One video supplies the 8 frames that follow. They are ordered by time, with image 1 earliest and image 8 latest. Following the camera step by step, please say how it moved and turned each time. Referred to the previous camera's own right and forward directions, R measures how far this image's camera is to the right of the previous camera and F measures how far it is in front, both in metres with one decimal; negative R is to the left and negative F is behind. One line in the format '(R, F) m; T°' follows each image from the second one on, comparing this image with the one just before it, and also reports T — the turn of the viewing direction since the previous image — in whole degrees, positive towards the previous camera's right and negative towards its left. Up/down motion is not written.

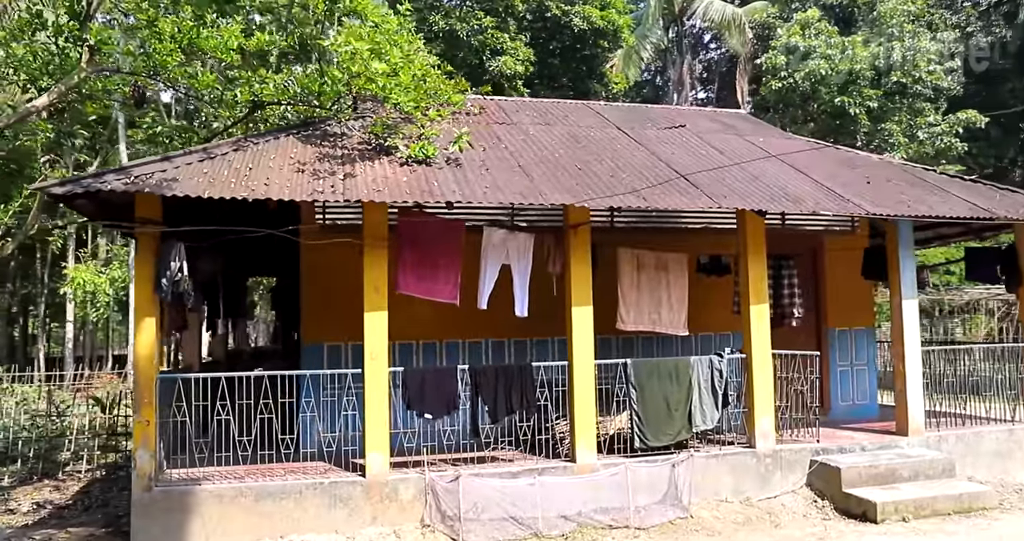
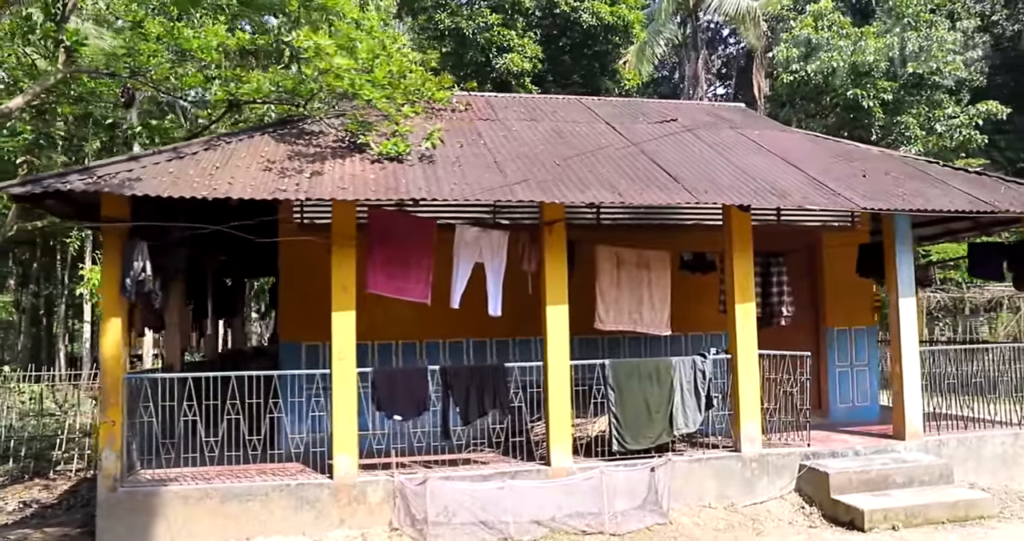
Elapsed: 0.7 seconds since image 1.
(+0.6, +0.2) m; -2°
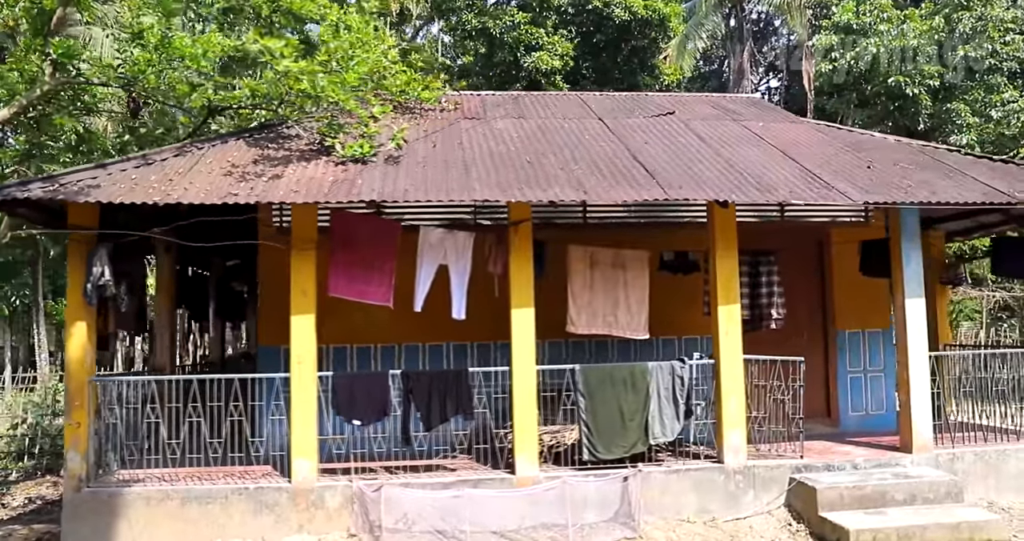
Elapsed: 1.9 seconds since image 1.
(+1.1, +0.3) m; -6°
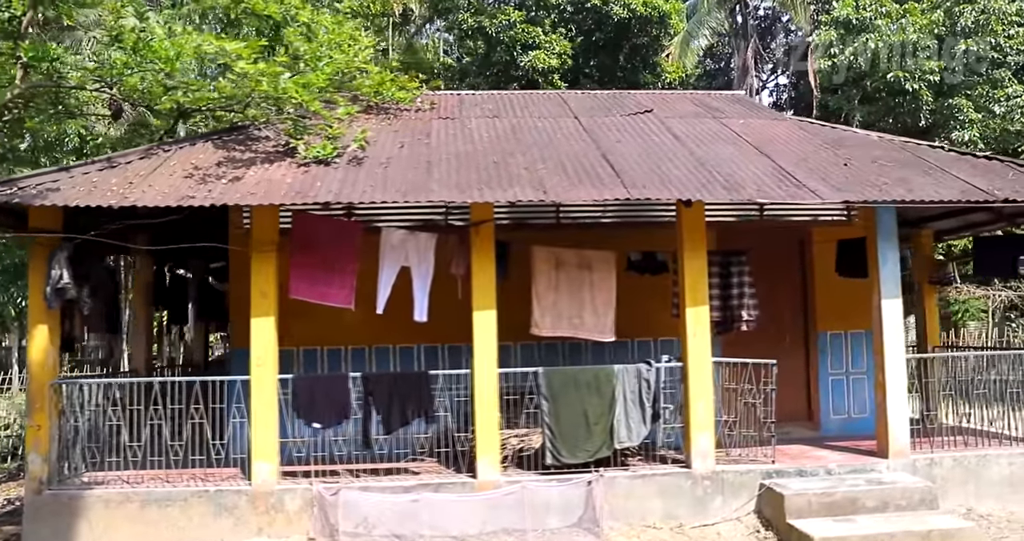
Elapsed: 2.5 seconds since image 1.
(+0.6, +0.1) m; -2°
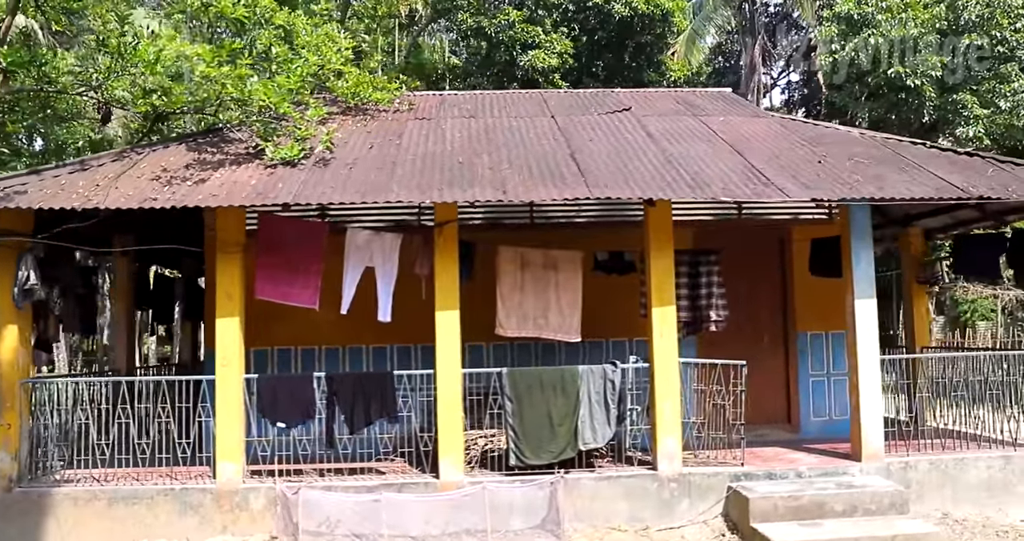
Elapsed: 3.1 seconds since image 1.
(+0.6, 0.0) m; -2°
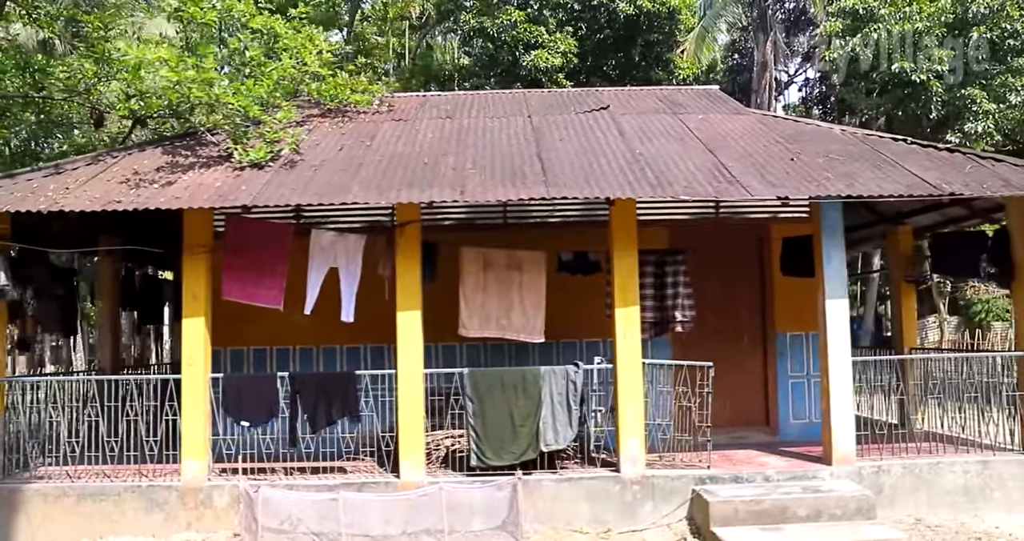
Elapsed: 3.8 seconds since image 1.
(+0.7, 0.0) m; -3°
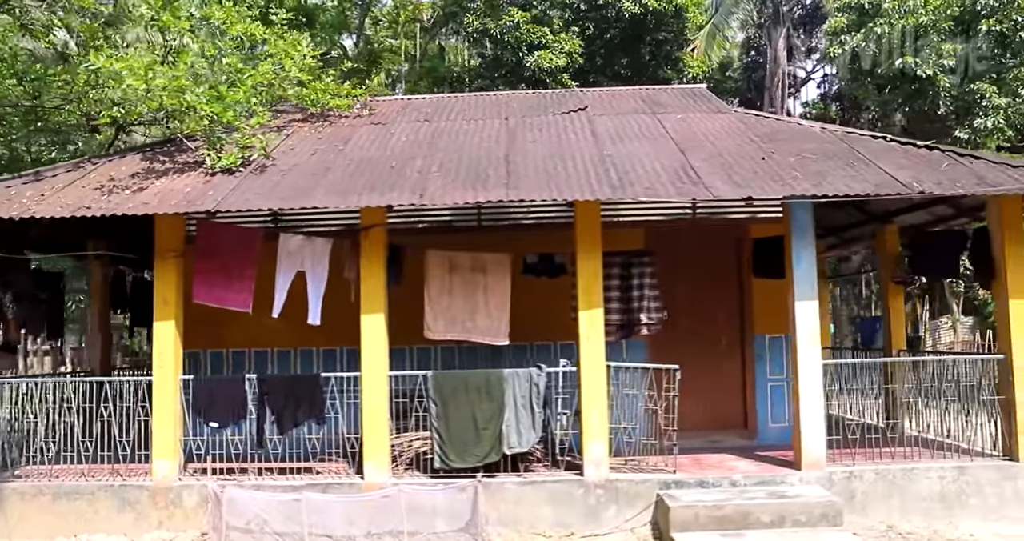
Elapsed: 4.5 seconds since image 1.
(+0.7, 0.0) m; -3°
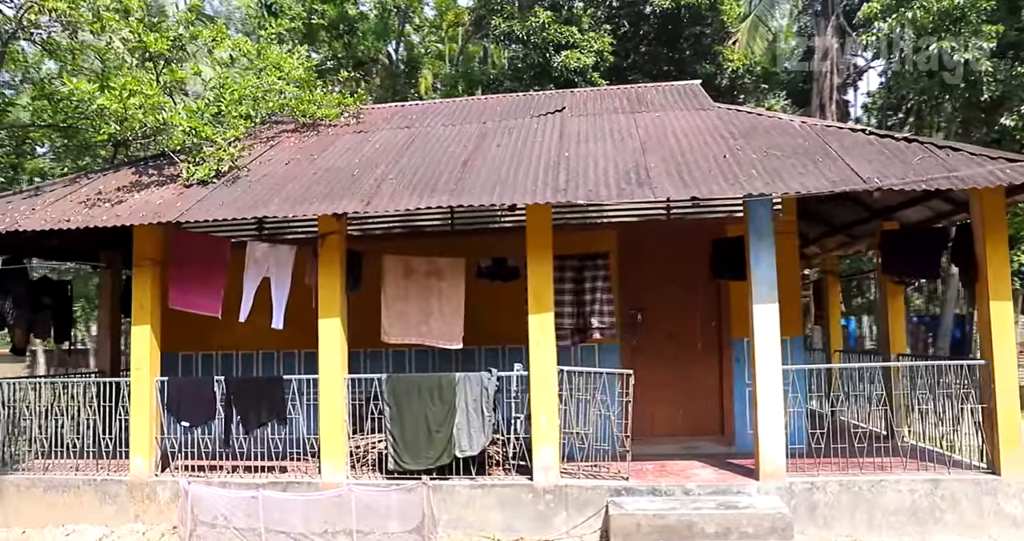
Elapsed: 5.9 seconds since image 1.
(+1.3, +0.1) m; -7°
